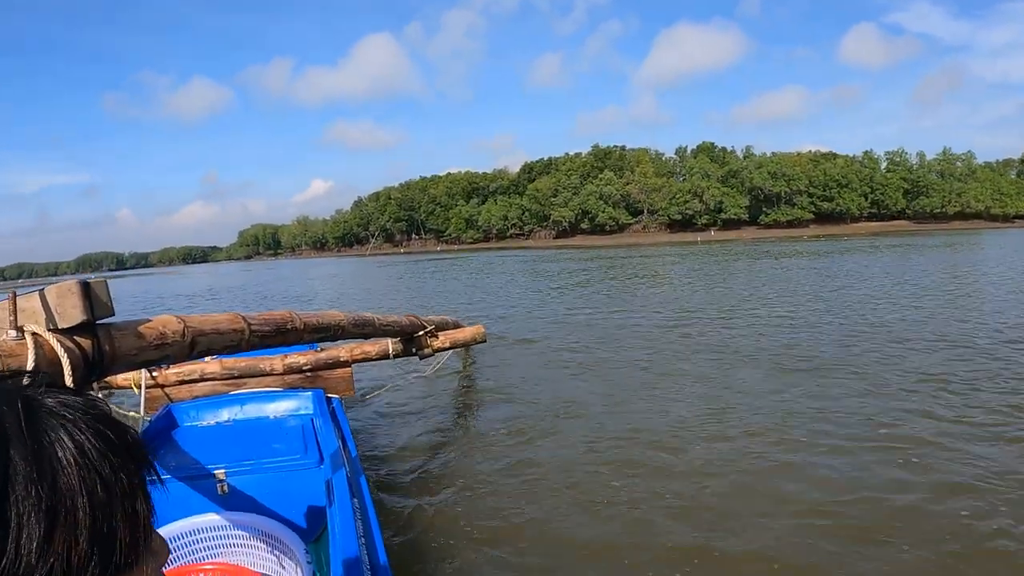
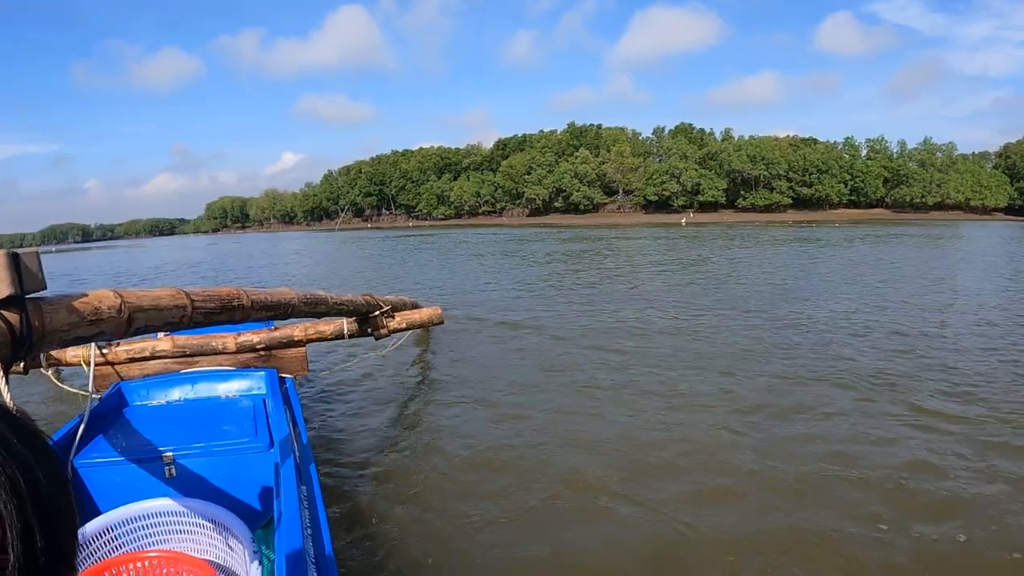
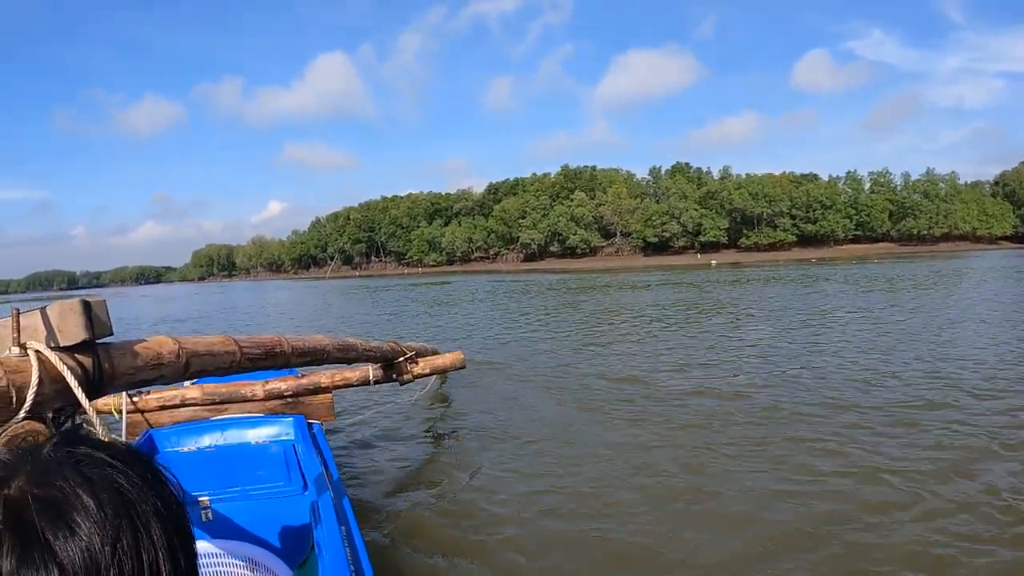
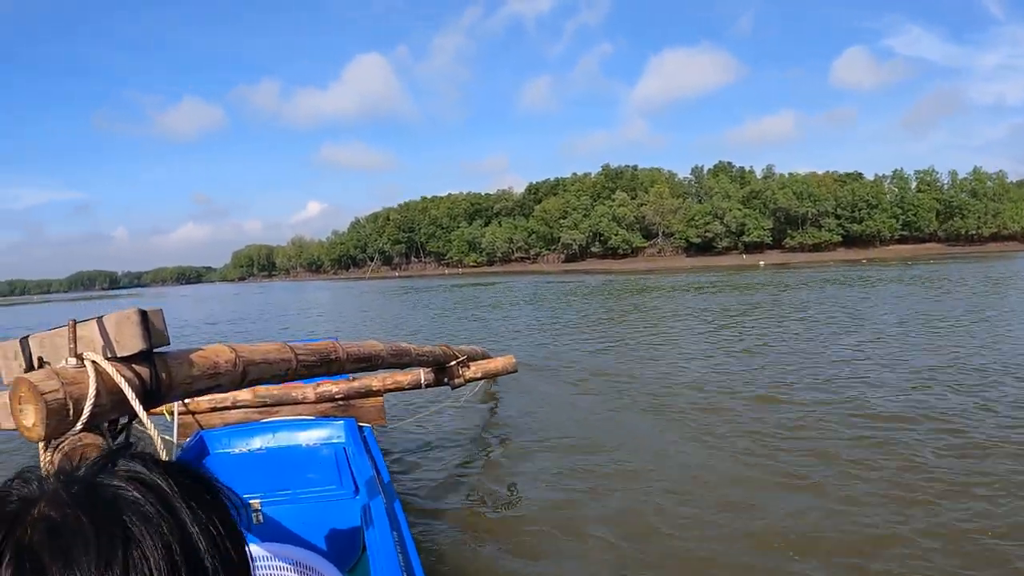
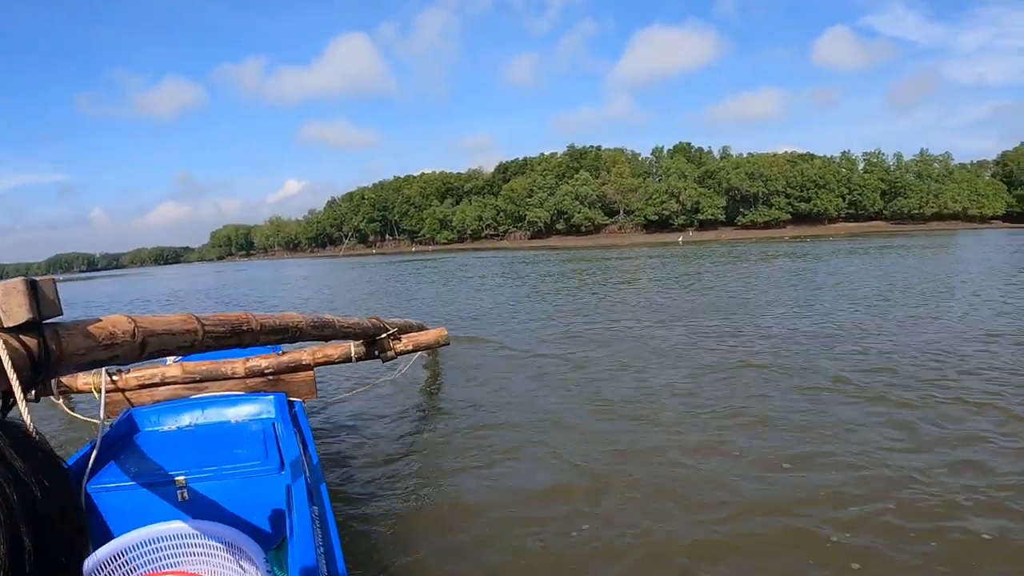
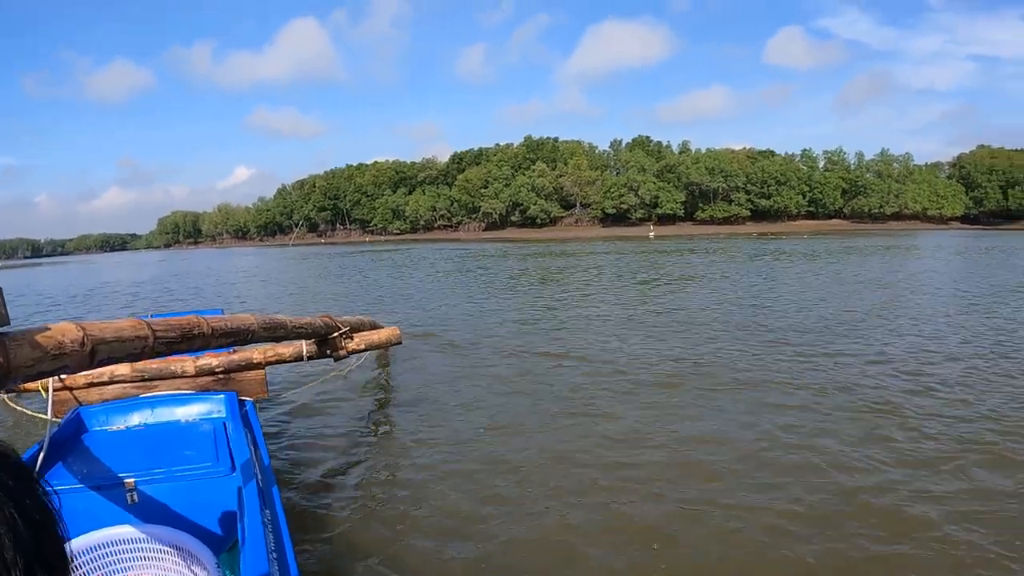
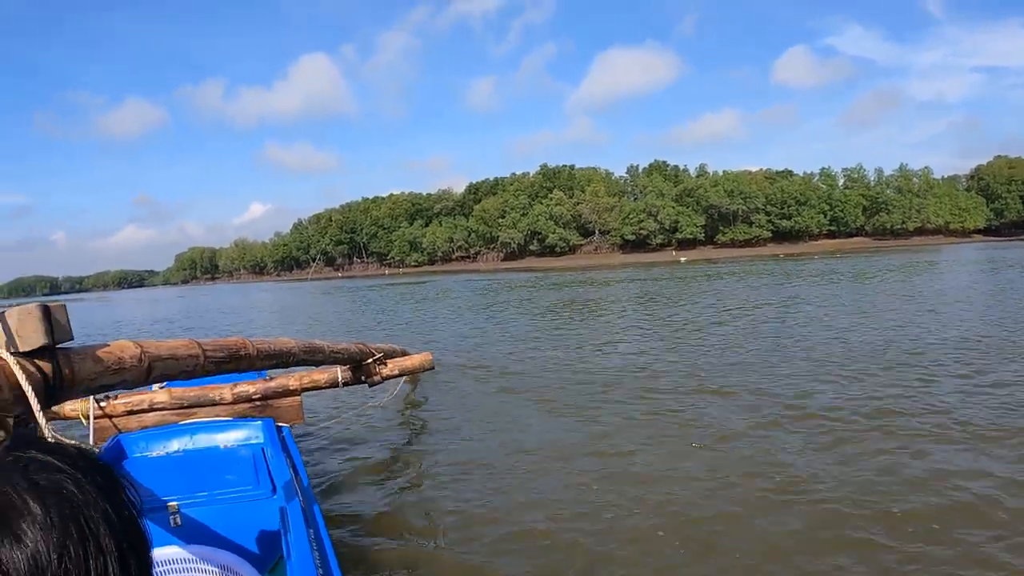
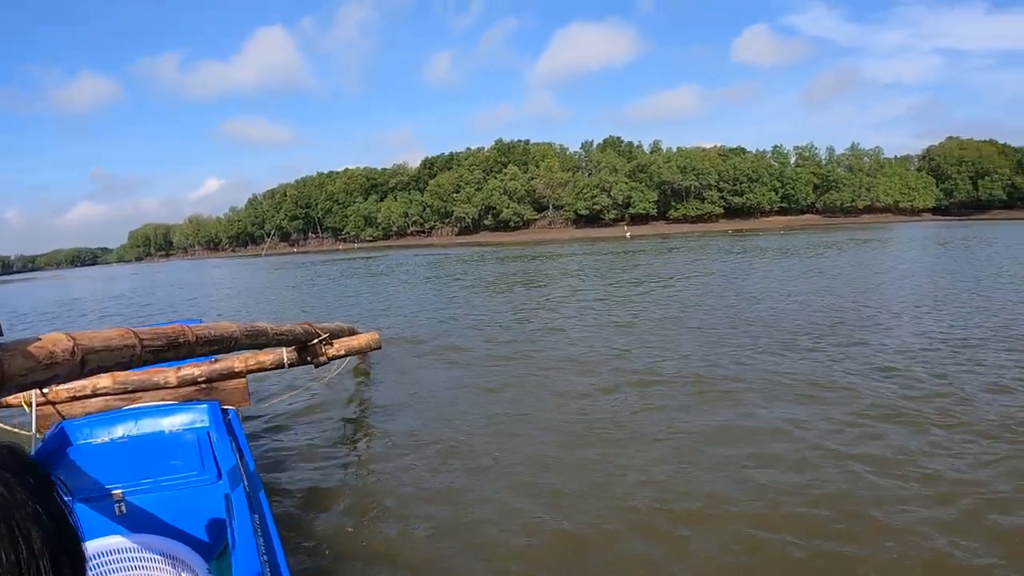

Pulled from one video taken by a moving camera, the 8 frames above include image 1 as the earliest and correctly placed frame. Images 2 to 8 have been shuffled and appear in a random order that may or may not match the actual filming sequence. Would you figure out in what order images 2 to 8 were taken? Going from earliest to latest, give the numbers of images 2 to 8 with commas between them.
5, 2, 6, 8, 7, 3, 4
